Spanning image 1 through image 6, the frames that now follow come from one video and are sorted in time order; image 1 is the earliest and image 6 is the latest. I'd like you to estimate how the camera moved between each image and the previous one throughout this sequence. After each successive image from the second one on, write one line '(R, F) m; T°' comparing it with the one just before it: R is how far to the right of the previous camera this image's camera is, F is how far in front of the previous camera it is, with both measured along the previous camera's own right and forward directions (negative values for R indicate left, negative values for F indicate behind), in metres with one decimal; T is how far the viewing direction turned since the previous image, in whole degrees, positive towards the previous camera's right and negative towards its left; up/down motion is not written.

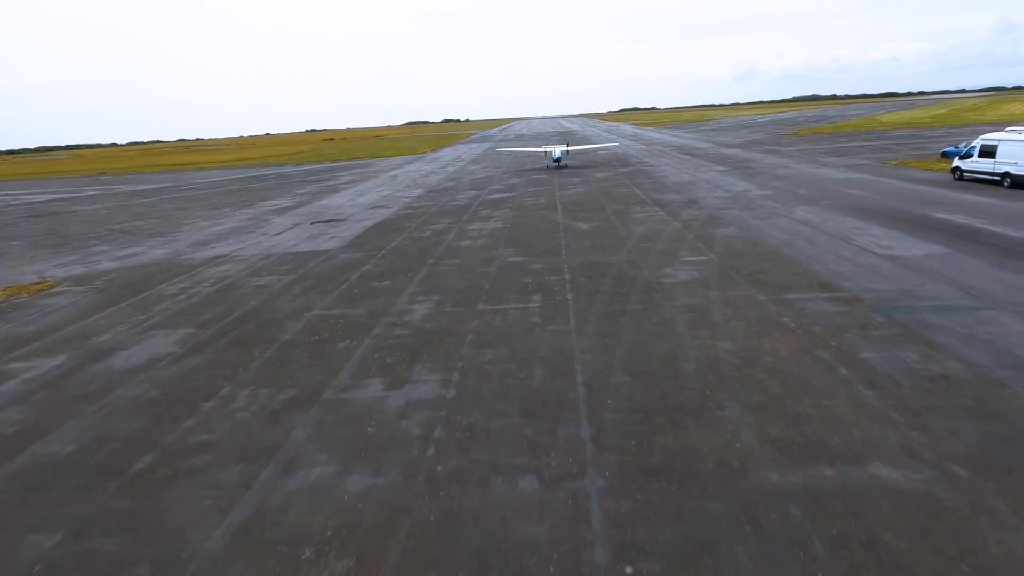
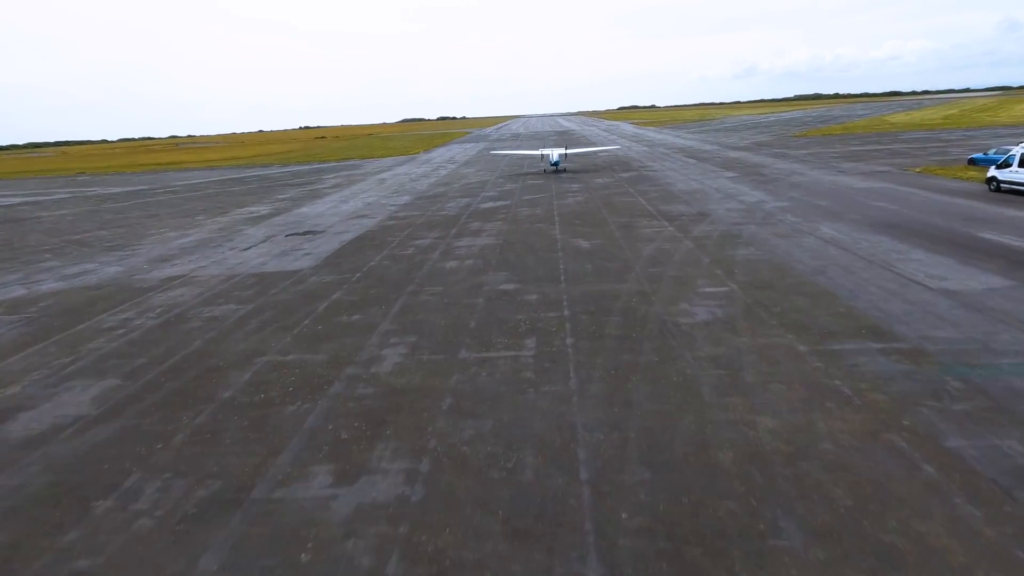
(+0.2, +2.4) m; 0°
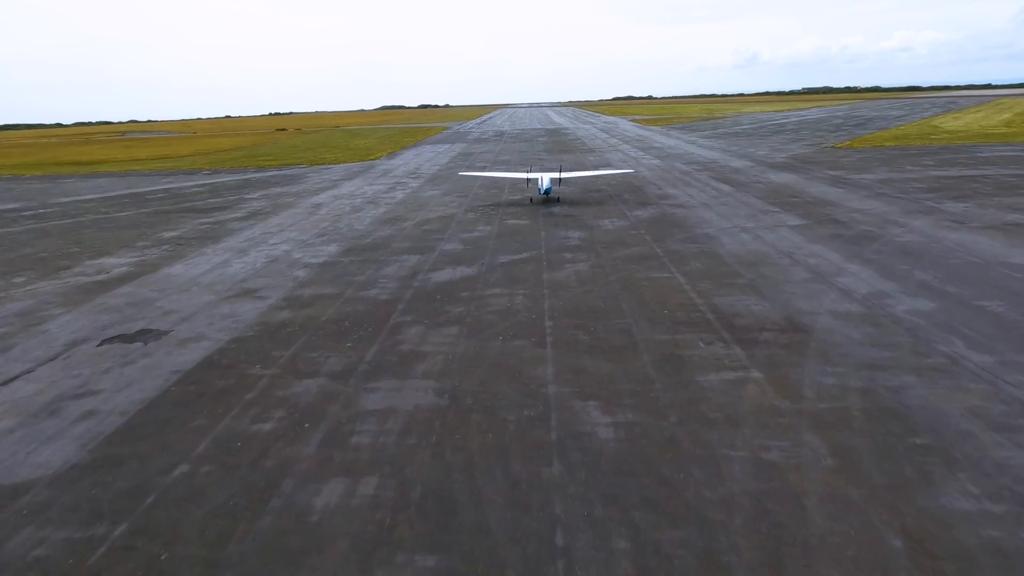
(+0.6, +10.3) m; +1°
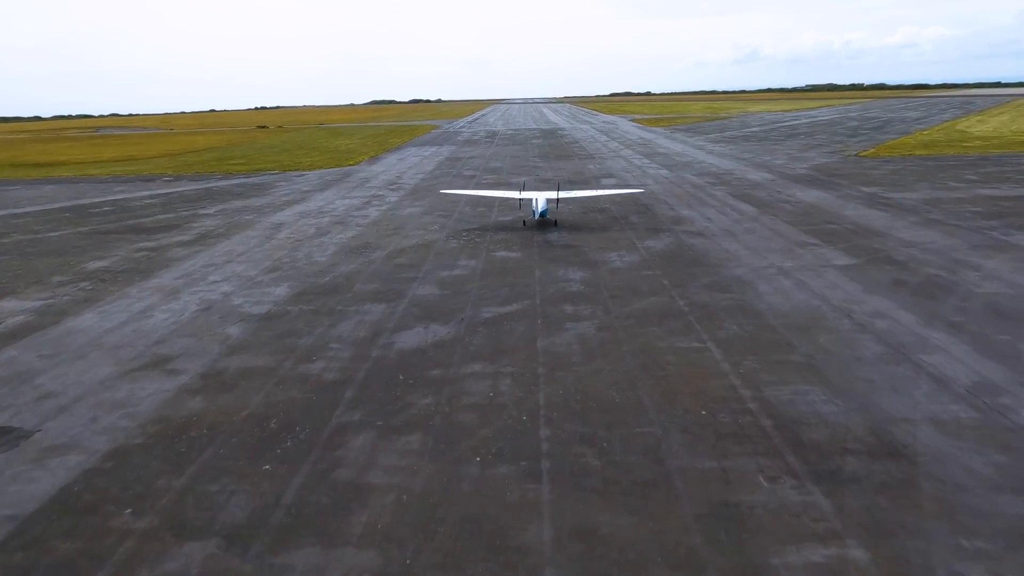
(+0.2, +4.2) m; +1°
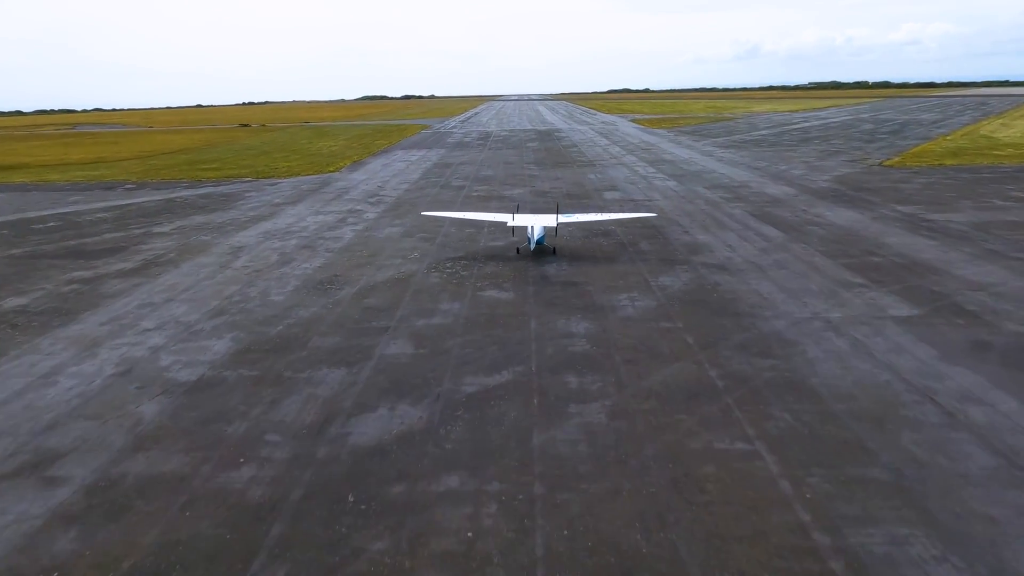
(+0.1, +3.5) m; 0°
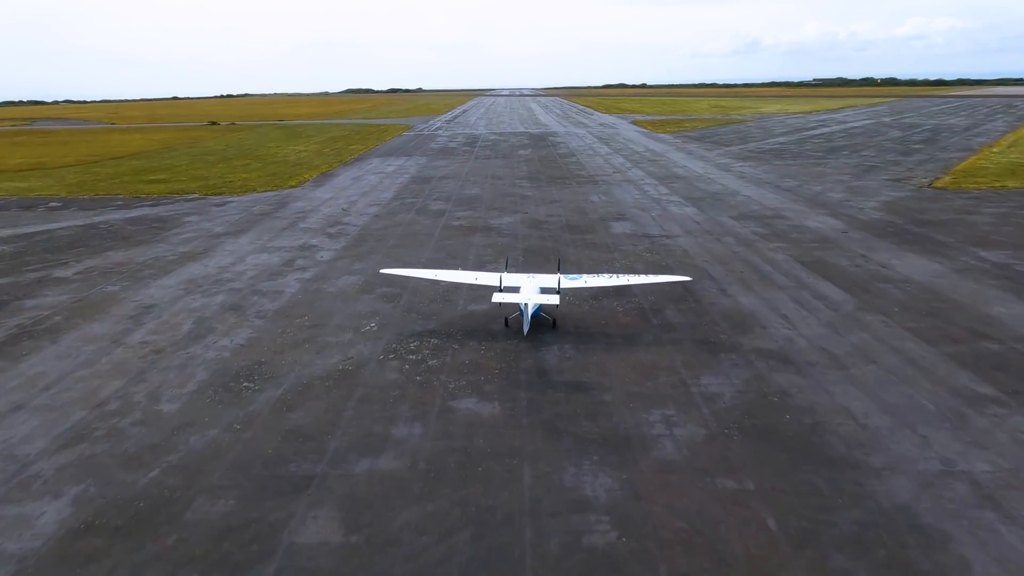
(+0.1, +5.6) m; +1°
